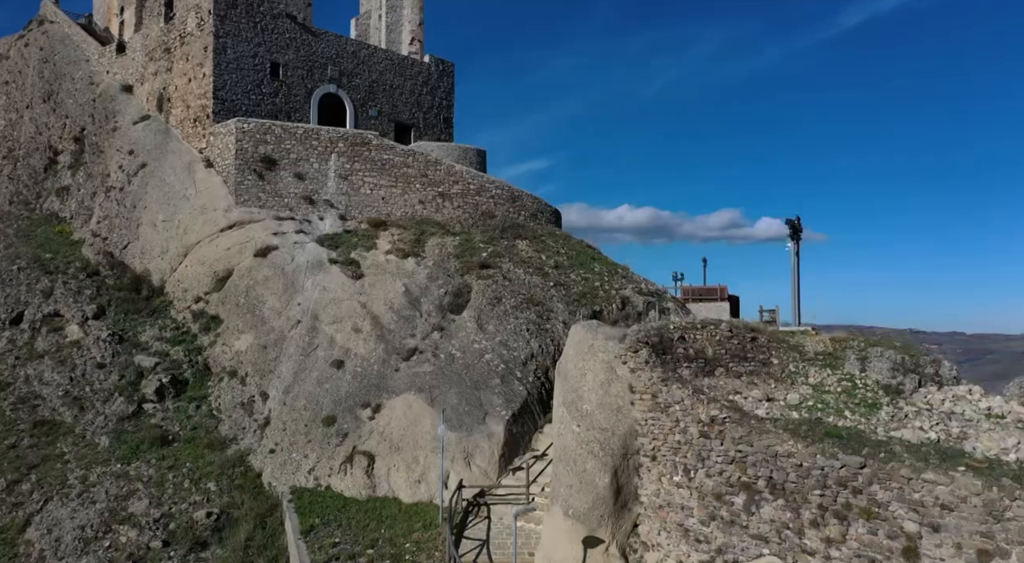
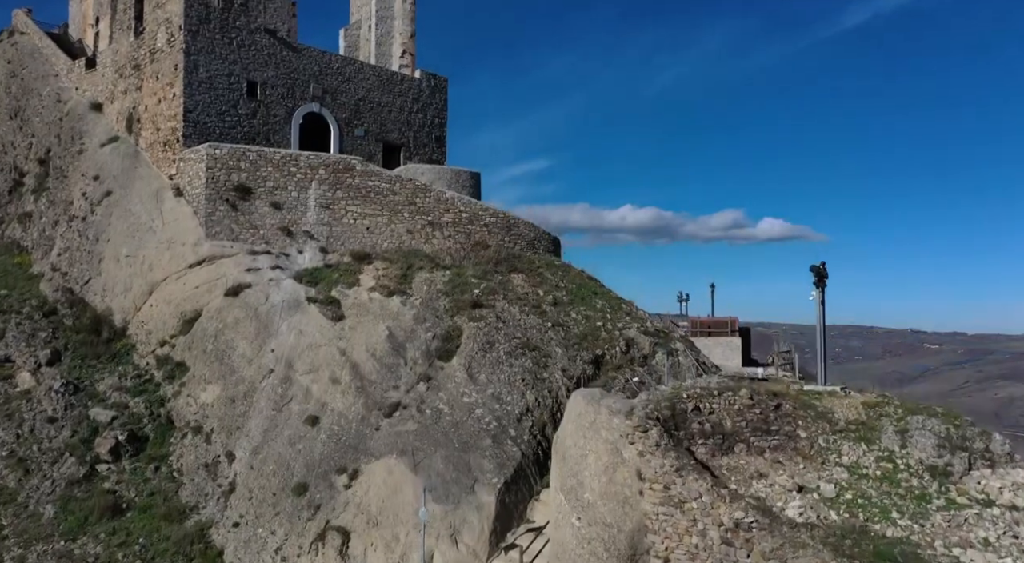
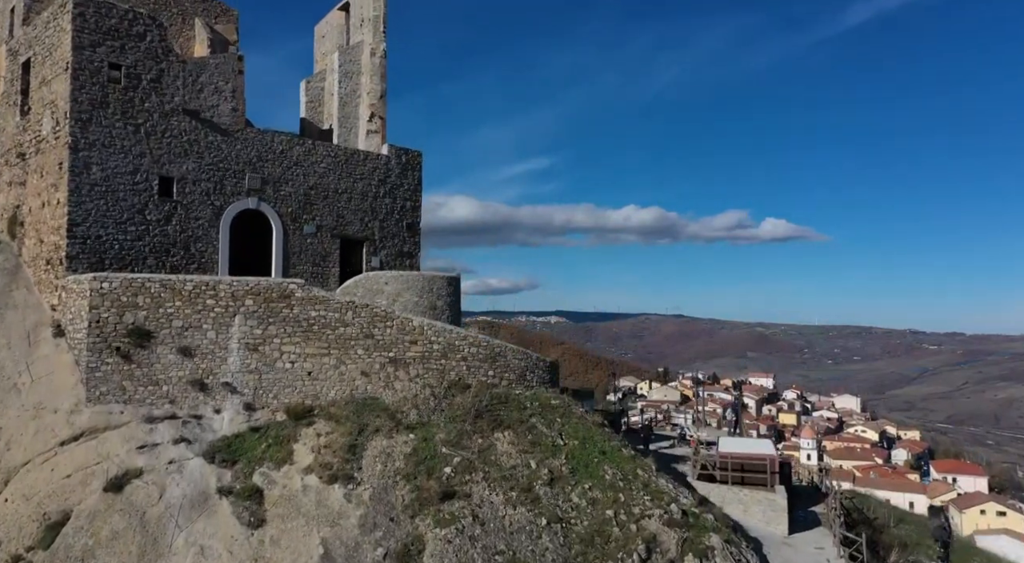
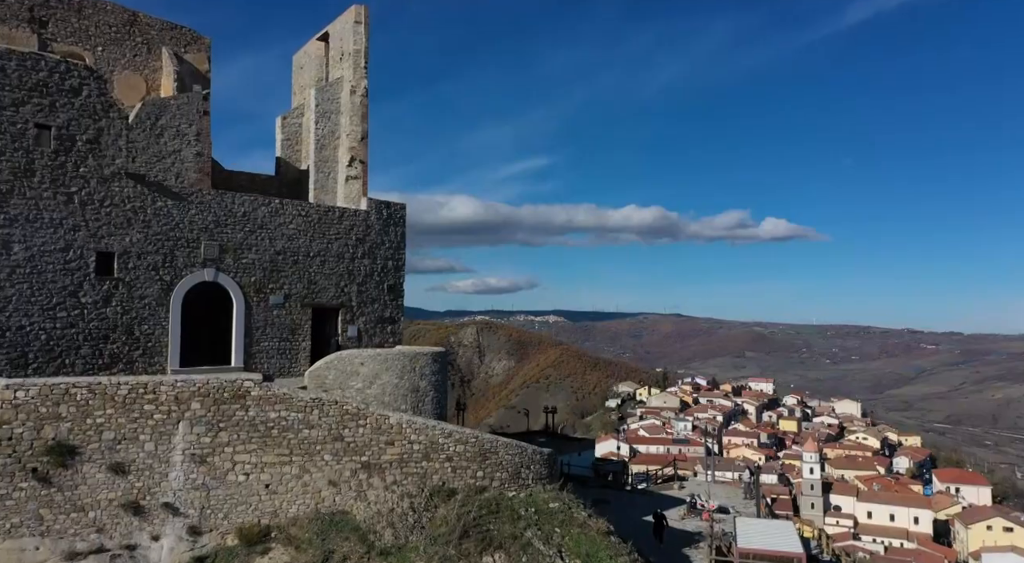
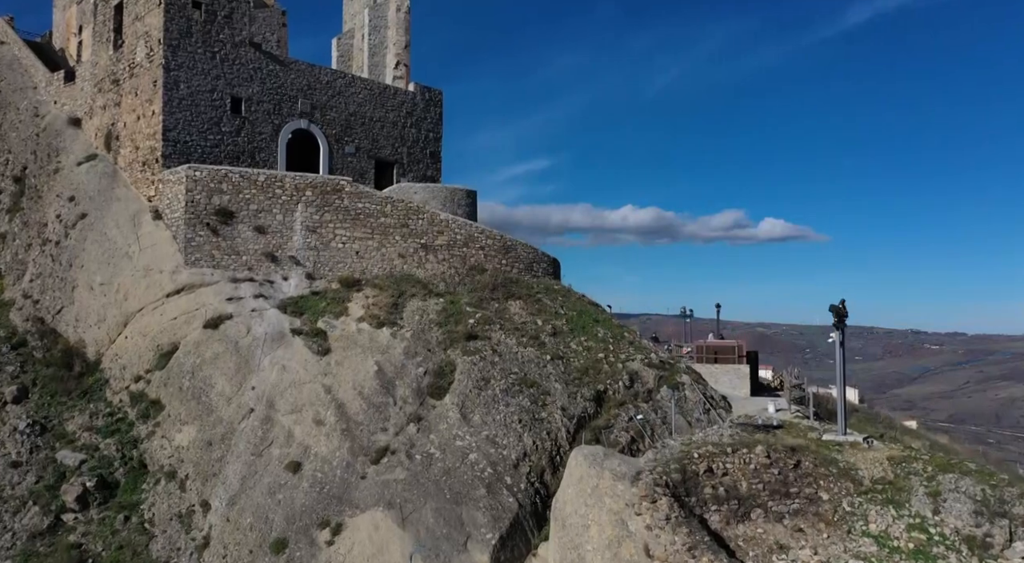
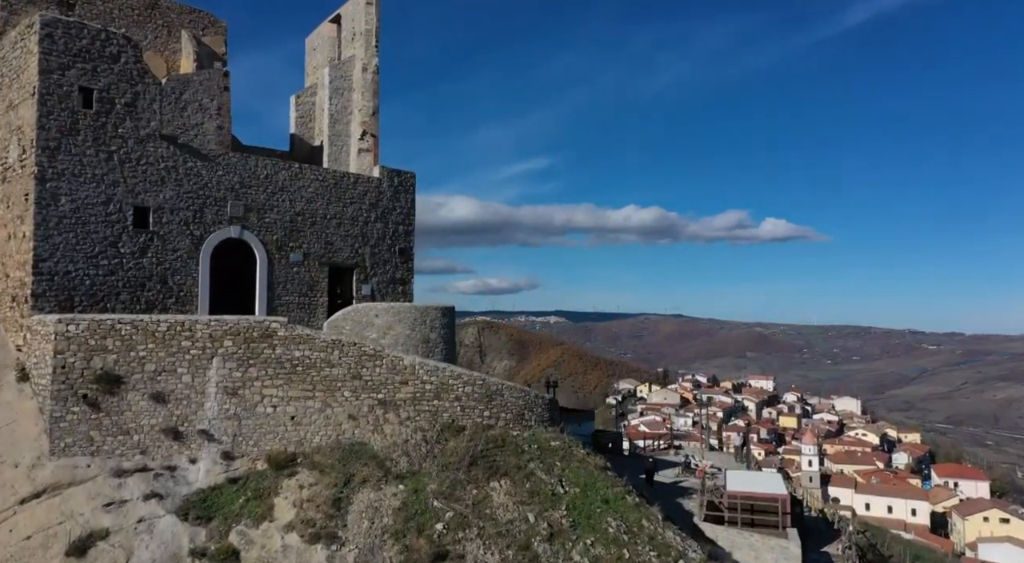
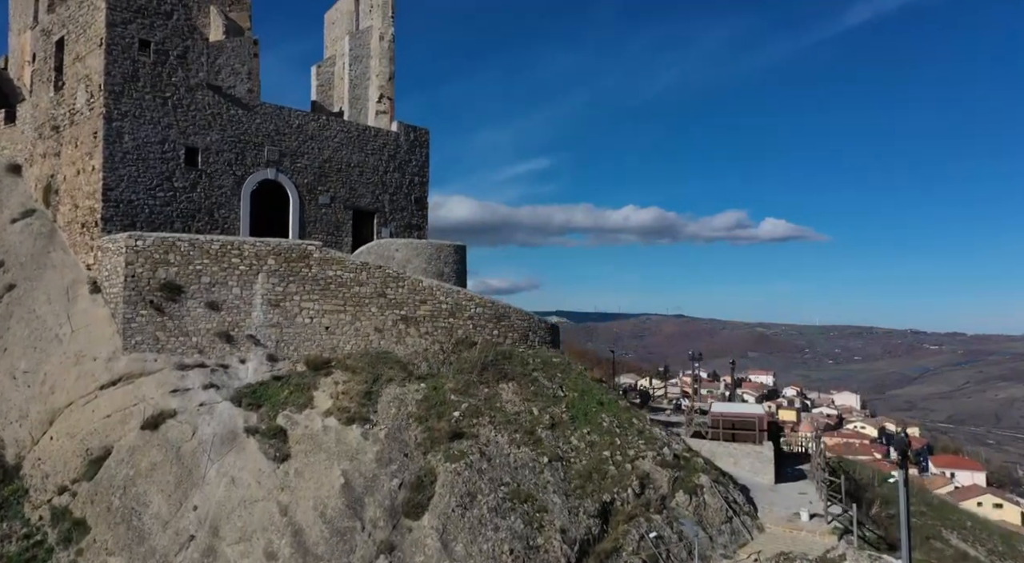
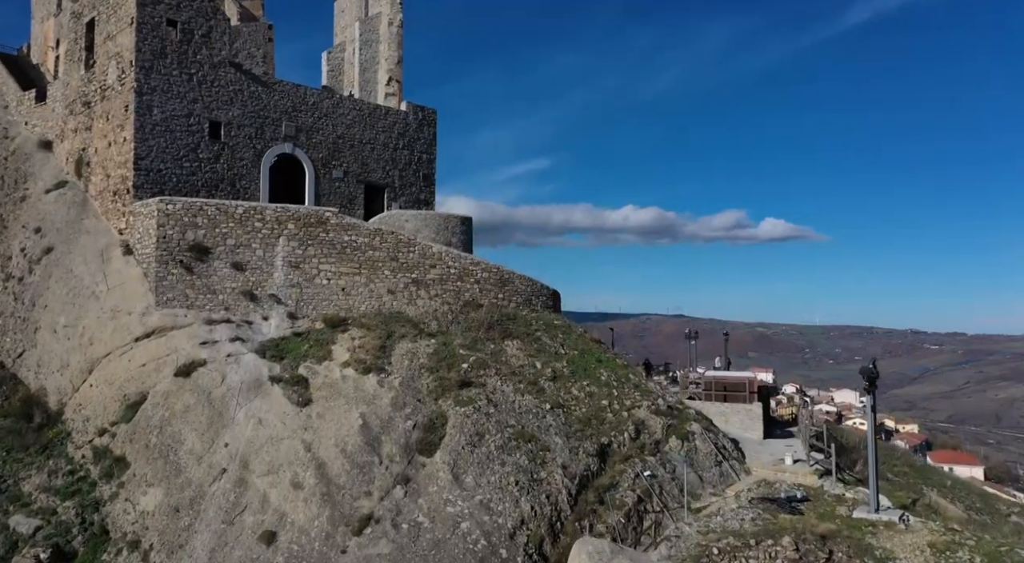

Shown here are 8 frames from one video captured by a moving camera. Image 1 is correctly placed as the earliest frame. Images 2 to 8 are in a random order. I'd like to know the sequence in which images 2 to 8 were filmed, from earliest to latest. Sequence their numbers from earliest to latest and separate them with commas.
2, 5, 8, 7, 3, 6, 4
